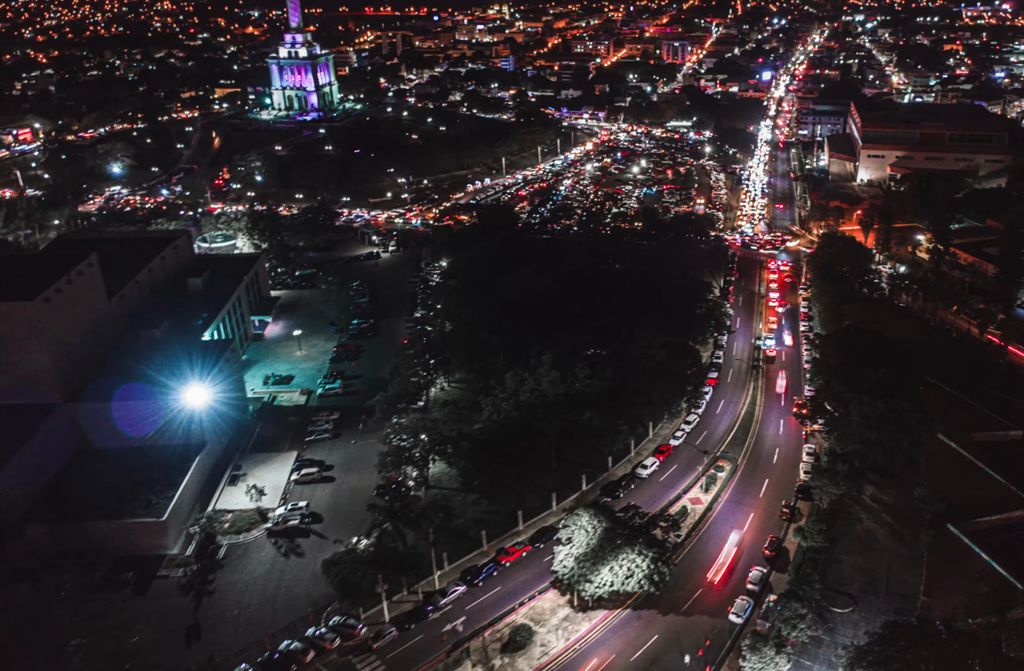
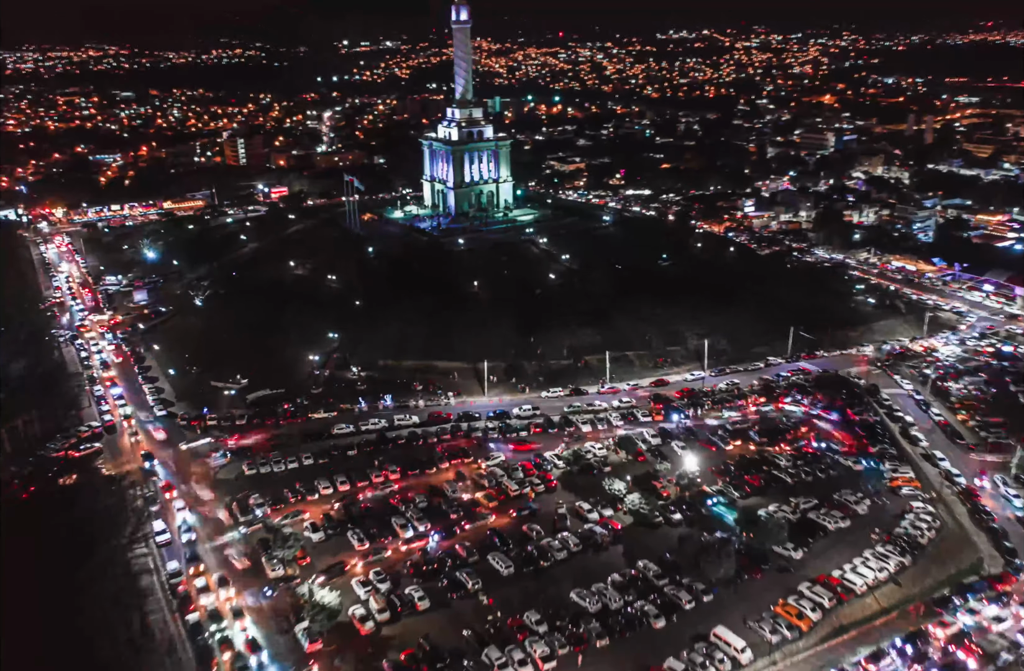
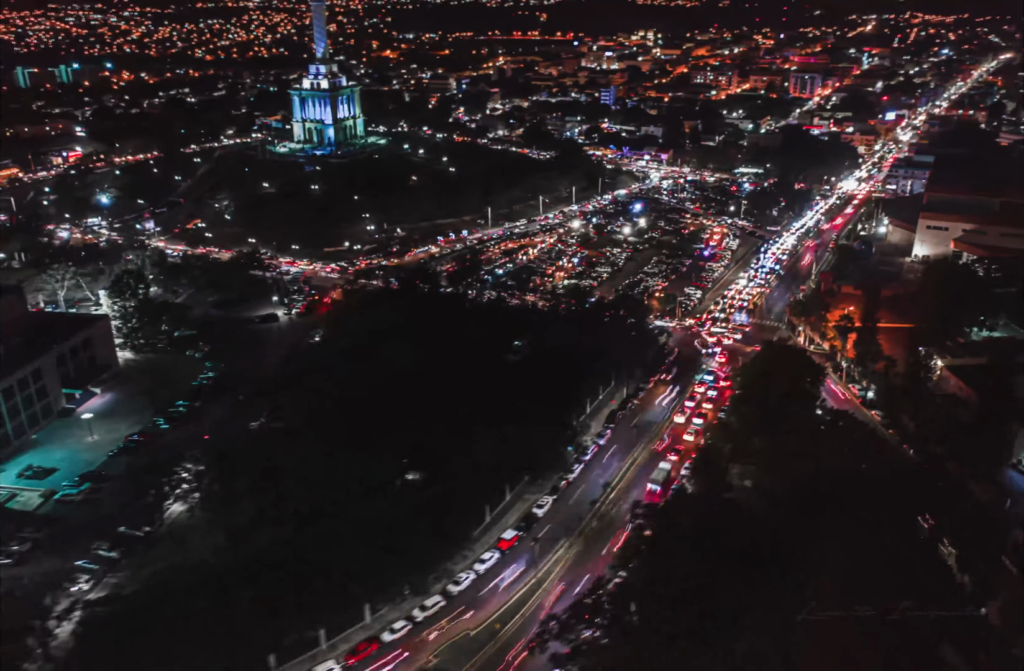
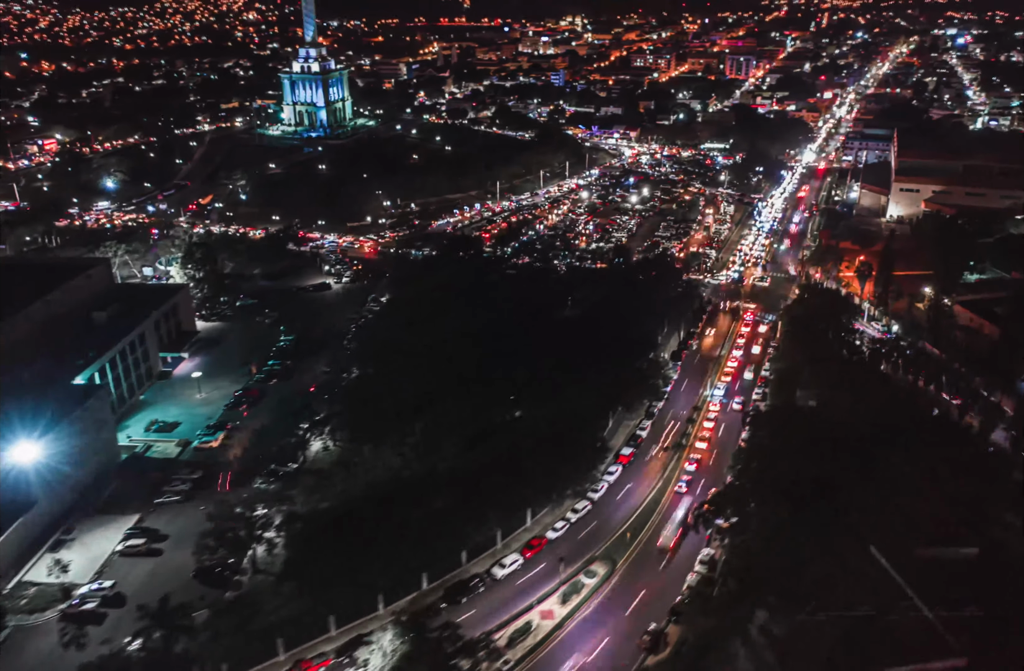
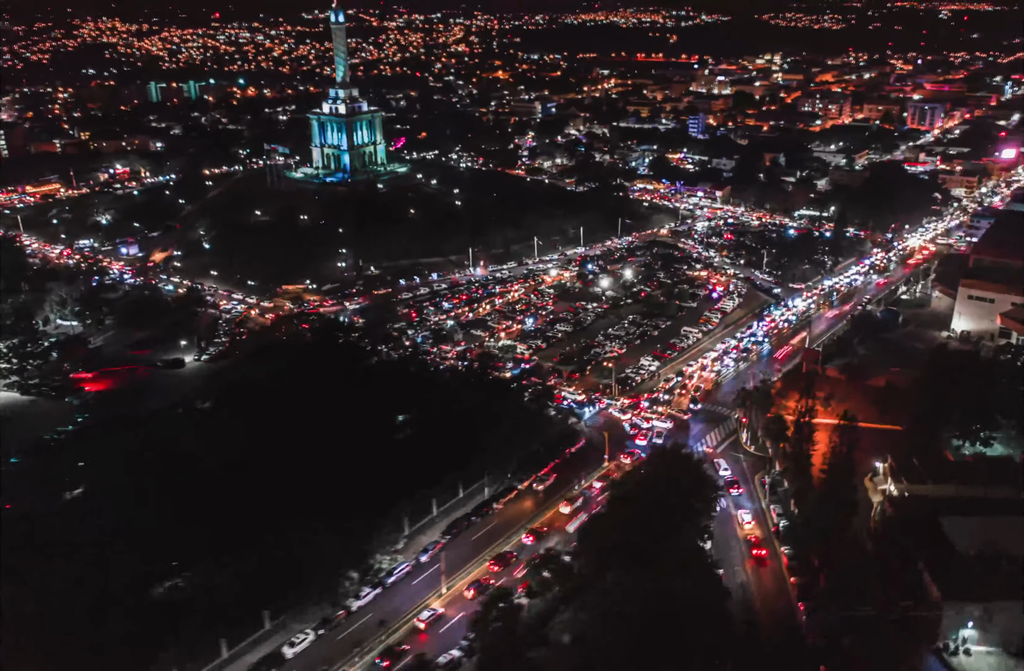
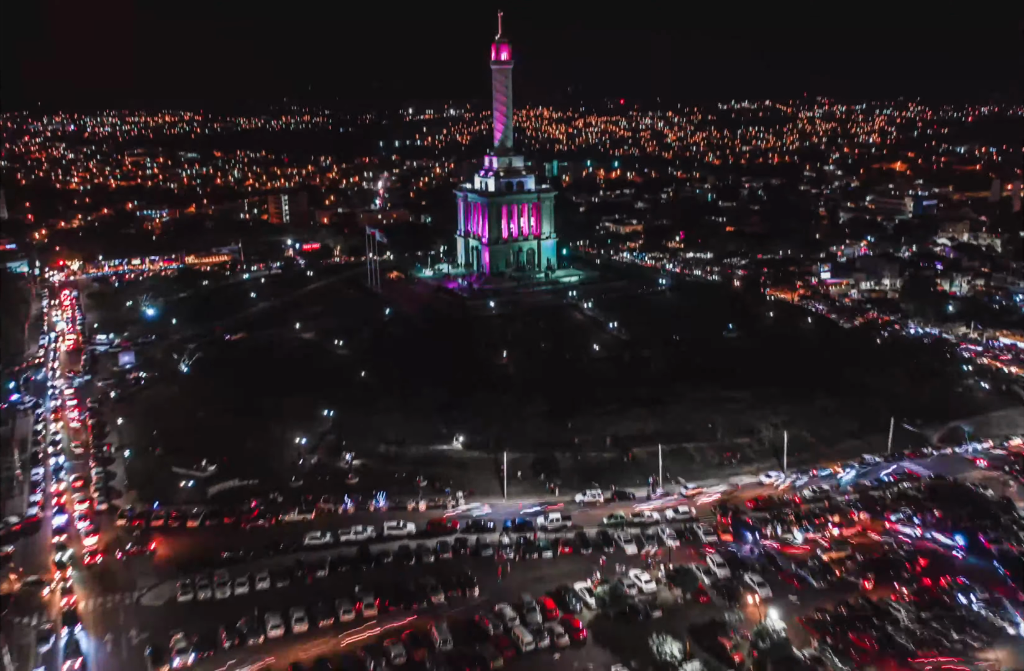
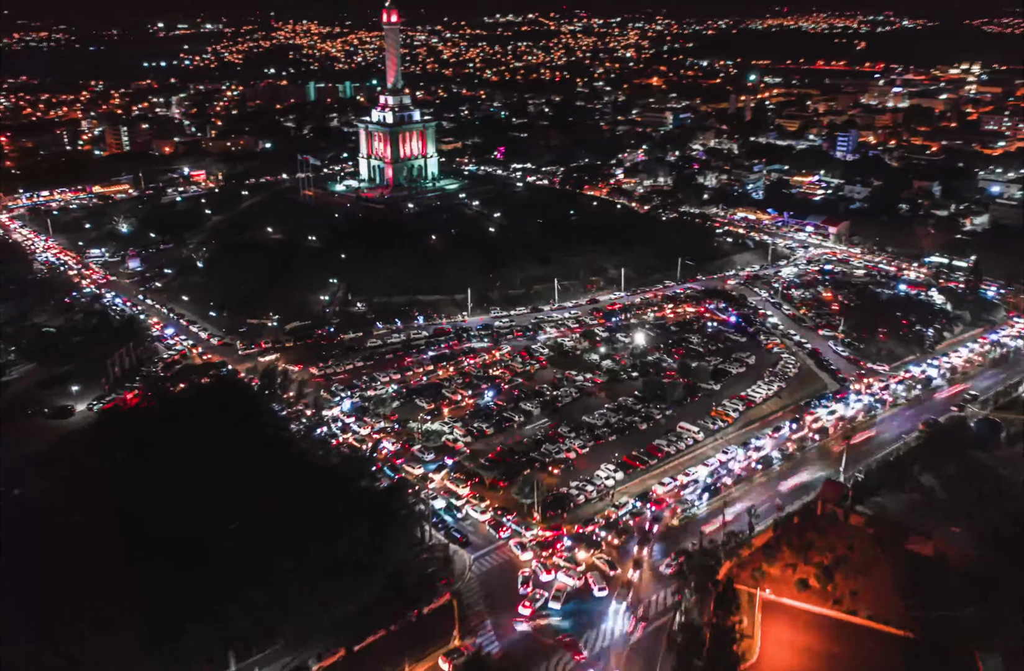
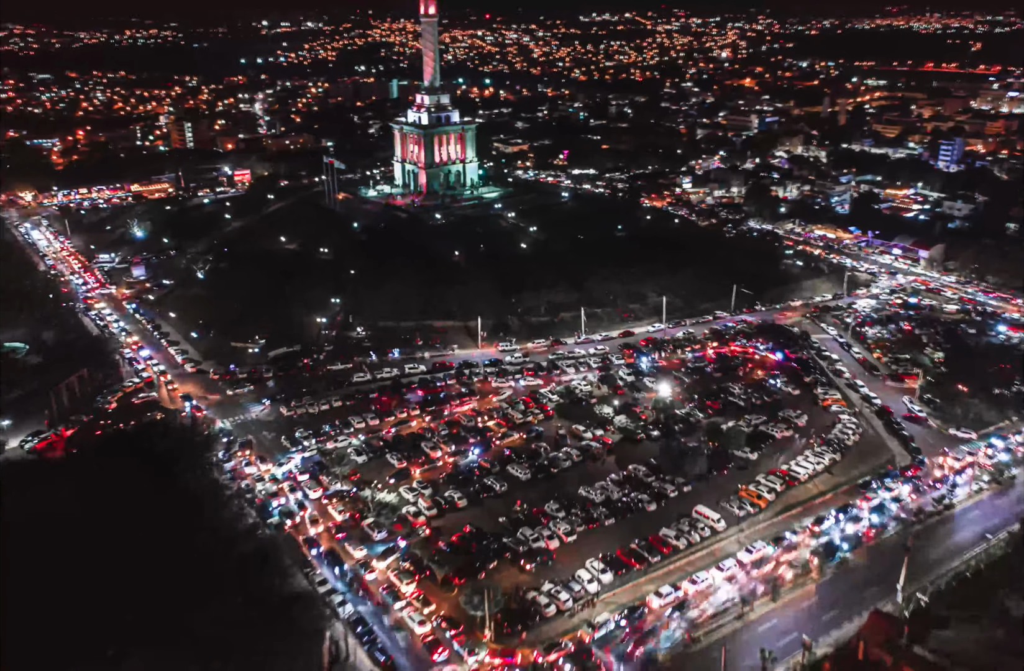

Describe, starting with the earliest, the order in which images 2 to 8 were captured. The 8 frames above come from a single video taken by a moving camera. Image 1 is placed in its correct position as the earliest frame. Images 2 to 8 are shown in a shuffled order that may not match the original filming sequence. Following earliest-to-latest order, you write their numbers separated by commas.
4, 3, 5, 7, 8, 2, 6
